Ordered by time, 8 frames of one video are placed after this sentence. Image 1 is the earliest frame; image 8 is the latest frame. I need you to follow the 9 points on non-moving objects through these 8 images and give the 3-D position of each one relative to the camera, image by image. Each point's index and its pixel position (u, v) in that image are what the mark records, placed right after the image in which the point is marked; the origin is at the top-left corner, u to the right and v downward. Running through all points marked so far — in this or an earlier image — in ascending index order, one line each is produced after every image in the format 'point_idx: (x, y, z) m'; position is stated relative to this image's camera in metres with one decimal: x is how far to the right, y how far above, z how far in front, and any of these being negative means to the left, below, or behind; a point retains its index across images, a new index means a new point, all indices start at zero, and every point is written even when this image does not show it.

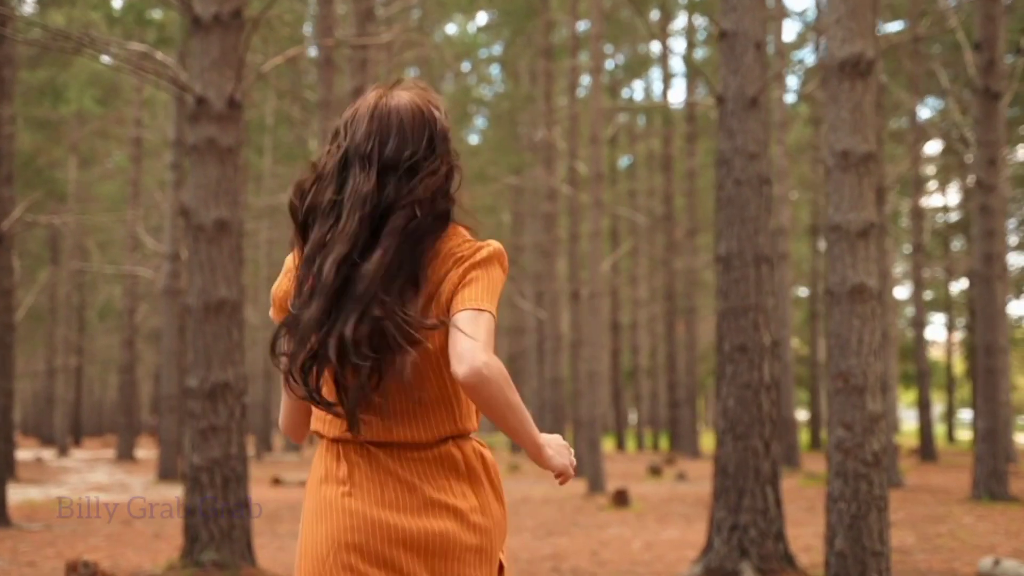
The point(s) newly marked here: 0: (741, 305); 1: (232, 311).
0: (+1.6, -0.1, +7.6) m
1: (-1.9, -0.2, +7.7) m
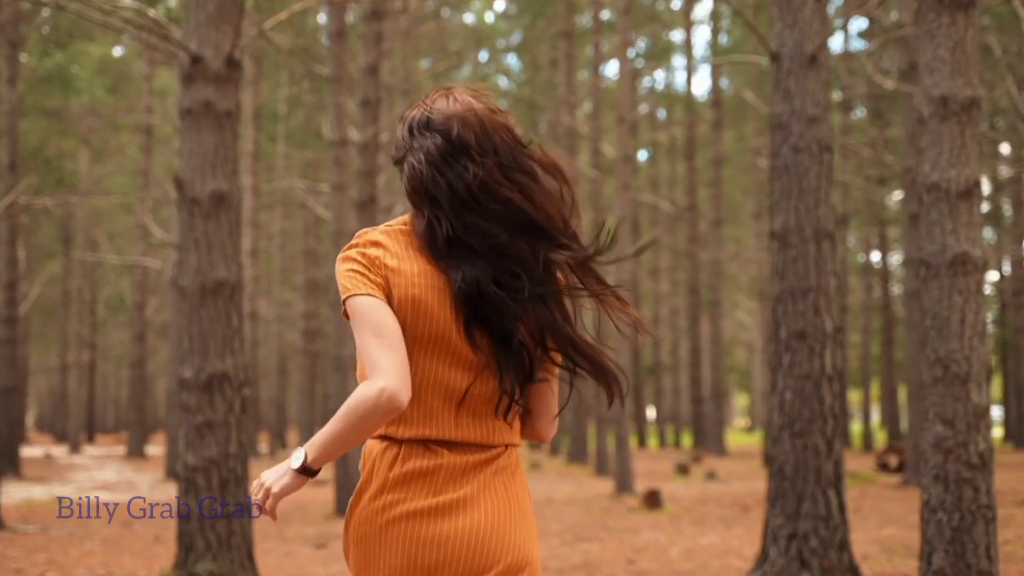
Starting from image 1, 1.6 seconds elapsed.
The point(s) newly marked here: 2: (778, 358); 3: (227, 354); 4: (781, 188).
0: (+1.8, 0.0, +6.8) m
1: (-1.8, 0.0, +7.0) m
2: (+1.6, -0.4, +6.9) m
3: (-1.8, -0.4, +6.9) m
4: (+1.7, +0.6, +6.9) m
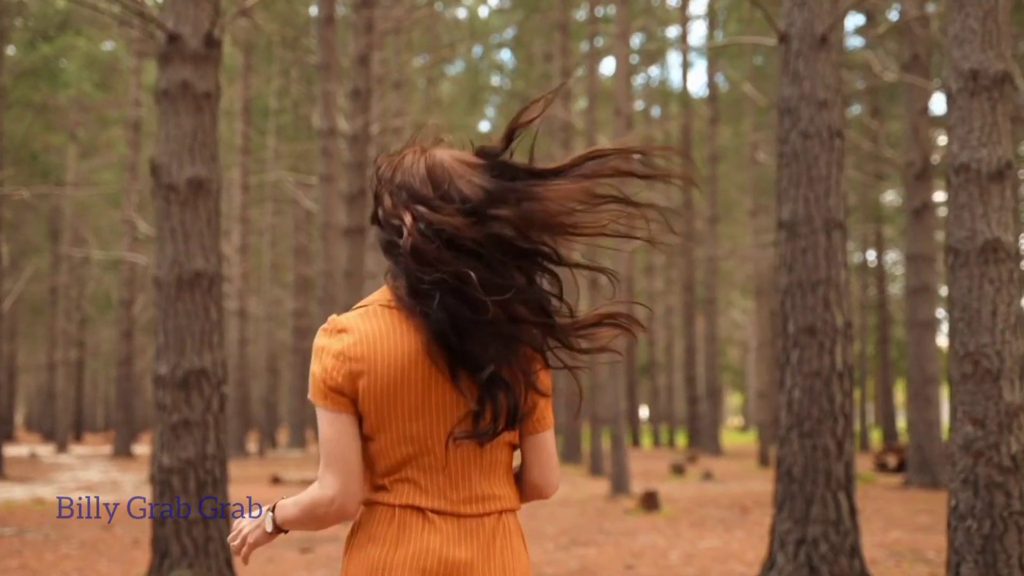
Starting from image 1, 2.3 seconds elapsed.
0: (+1.7, 0.0, +6.5) m
1: (-1.8, 0.0, +6.6) m
2: (+1.6, -0.4, +6.6) m
3: (-1.8, -0.4, +6.5) m
4: (+1.6, +0.7, +6.6) m
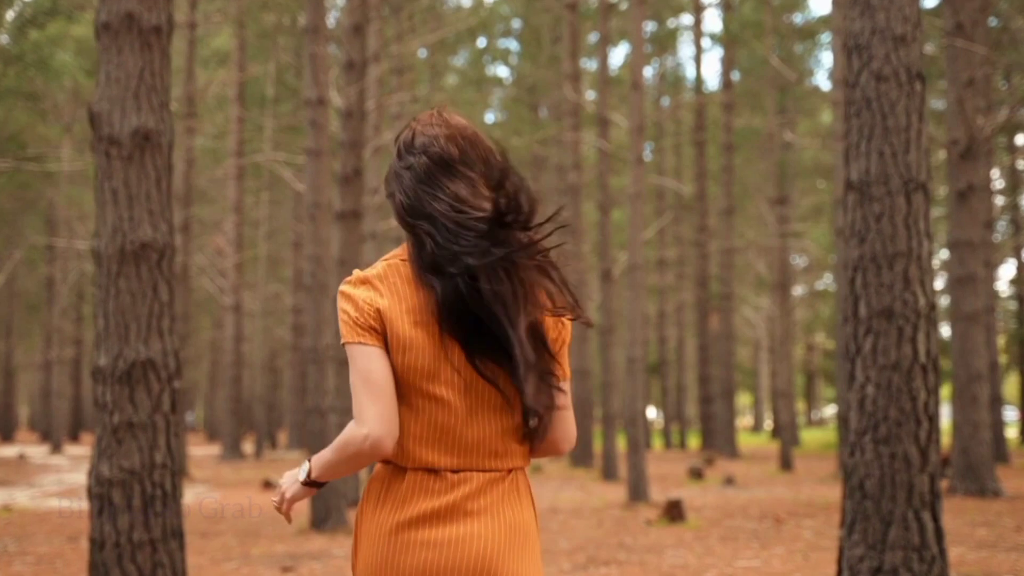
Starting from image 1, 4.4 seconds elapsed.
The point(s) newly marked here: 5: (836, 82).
0: (+1.8, +0.2, +5.3) m
1: (-1.7, +0.1, +5.5) m
2: (+1.7, -0.3, +5.4) m
3: (-1.7, -0.2, +5.4) m
4: (+1.7, +0.8, +5.5) m
5: (+5.5, +3.5, +19.1) m
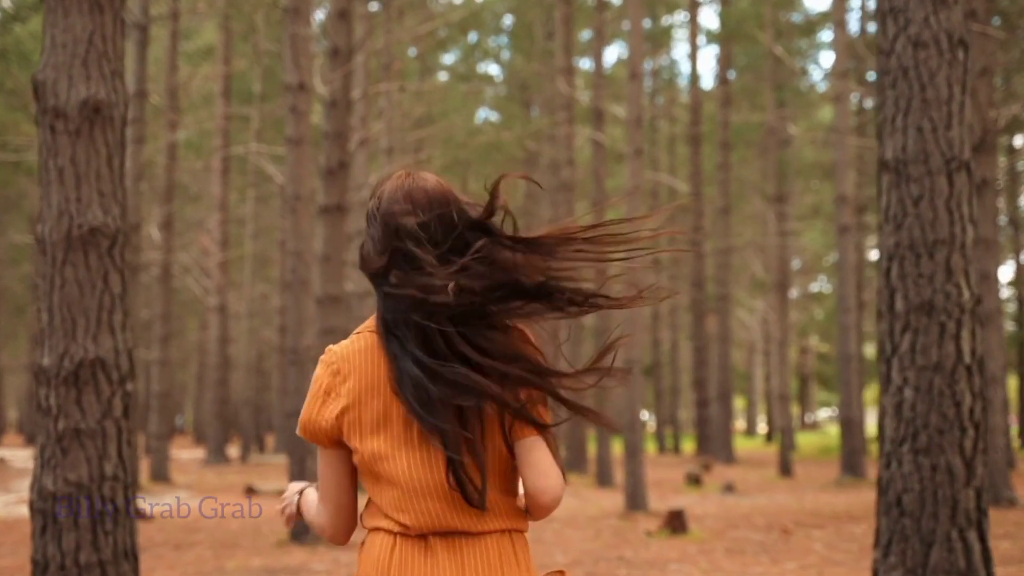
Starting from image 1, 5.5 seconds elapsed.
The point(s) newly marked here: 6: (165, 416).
0: (+1.8, +0.2, +4.7) m
1: (-1.7, +0.2, +4.9) m
2: (+1.6, -0.2, +4.9) m
3: (-1.8, -0.2, +4.8) m
4: (+1.7, +0.8, +4.9) m
5: (+5.4, +3.5, +18.6) m
6: (-5.9, -2.2, +18.9) m
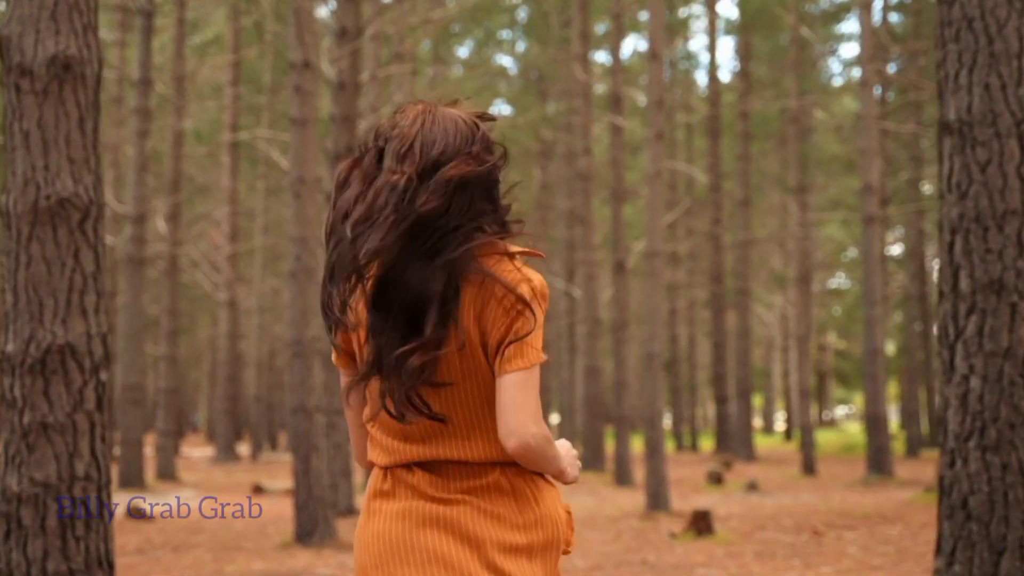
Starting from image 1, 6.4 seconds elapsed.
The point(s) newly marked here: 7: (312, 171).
0: (+1.8, +0.3, +4.2) m
1: (-1.7, +0.3, +4.4) m
2: (+1.7, -0.1, +4.3) m
3: (-1.7, -0.1, +4.3) m
4: (+1.7, +0.9, +4.4) m
5: (+5.7, +3.6, +18.0) m
6: (-5.7, -2.1, +18.5) m
7: (-1.8, +1.0, +9.9) m
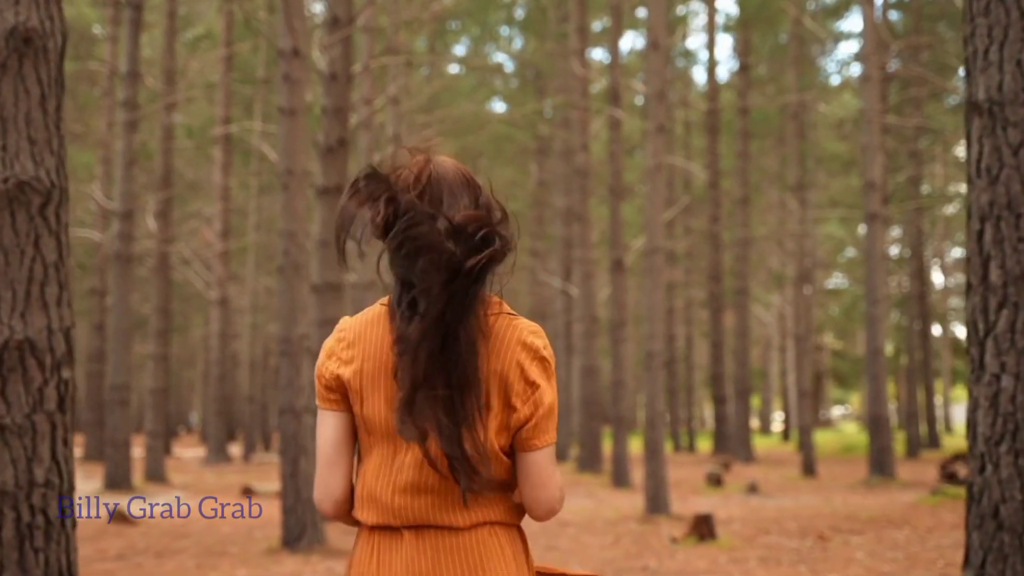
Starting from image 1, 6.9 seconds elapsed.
0: (+1.8, +0.3, +3.9) m
1: (-1.7, +0.3, +4.1) m
2: (+1.7, -0.1, +4.0) m
3: (-1.7, -0.1, +4.0) m
4: (+1.7, +0.9, +4.1) m
5: (+5.6, +3.7, +17.7) m
6: (-5.7, -2.1, +18.2) m
7: (-1.8, +1.1, +9.5) m
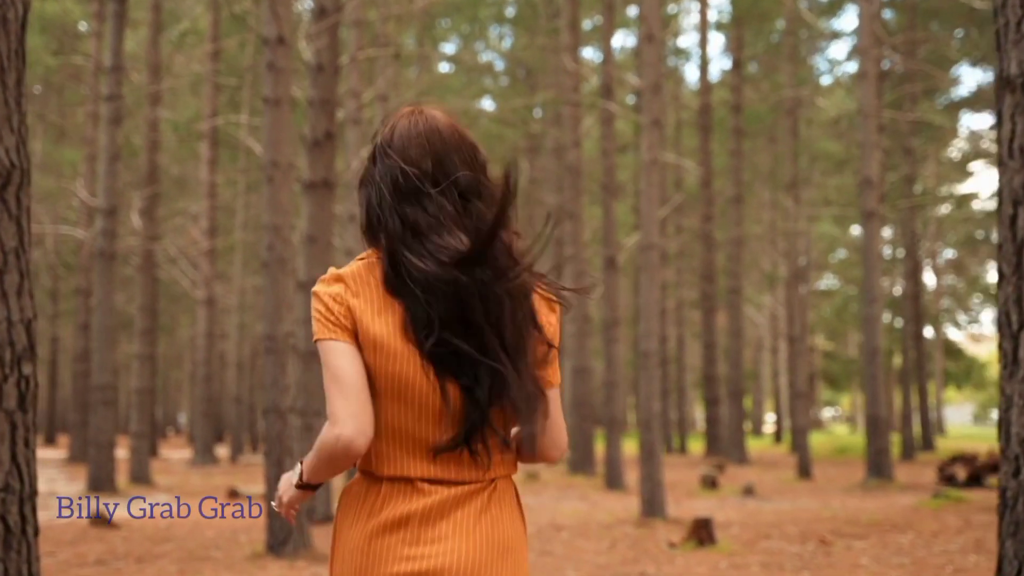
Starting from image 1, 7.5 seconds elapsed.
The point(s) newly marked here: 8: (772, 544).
0: (+1.8, +0.4, +3.6) m
1: (-1.7, +0.3, +3.8) m
2: (+1.7, -0.1, +3.7) m
3: (-1.7, 0.0, +3.7) m
4: (+1.7, +1.0, +3.8) m
5: (+5.5, +3.7, +17.5) m
6: (-5.9, -2.0, +17.8) m
7: (-1.9, +1.1, +9.2) m
8: (+2.1, -2.1, +9.1) m
